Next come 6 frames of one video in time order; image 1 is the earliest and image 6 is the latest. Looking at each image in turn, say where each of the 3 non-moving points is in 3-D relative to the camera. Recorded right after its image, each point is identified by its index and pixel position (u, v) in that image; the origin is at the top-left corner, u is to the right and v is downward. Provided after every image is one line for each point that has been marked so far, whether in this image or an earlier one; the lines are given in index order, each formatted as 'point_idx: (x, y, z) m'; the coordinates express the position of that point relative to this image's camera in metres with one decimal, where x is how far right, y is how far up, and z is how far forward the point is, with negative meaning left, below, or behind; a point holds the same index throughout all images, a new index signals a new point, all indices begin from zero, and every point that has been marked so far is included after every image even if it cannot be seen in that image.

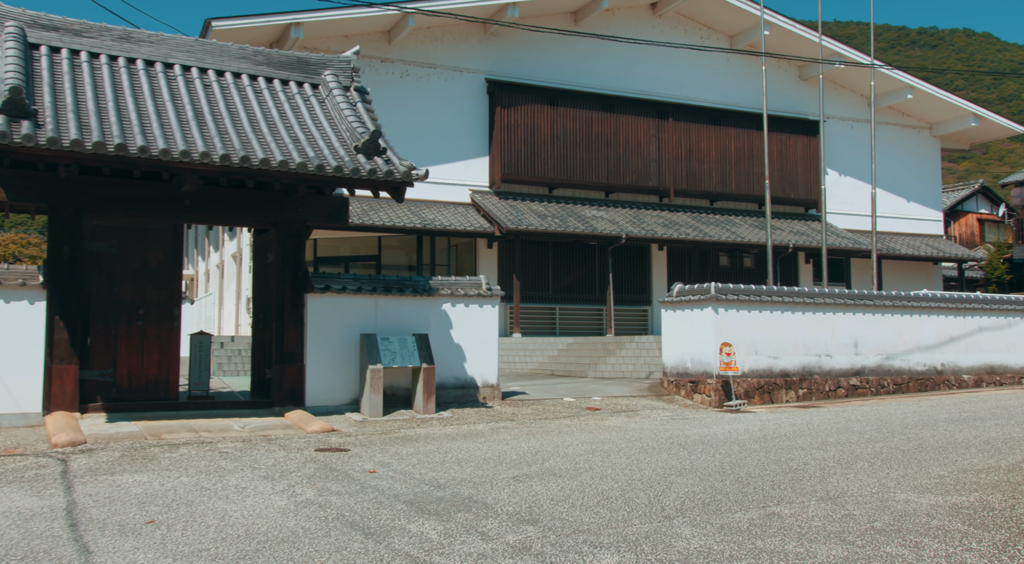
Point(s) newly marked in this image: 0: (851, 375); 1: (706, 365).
0: (+5.0, -1.4, +12.5) m
1: (+2.7, -1.2, +11.7) m
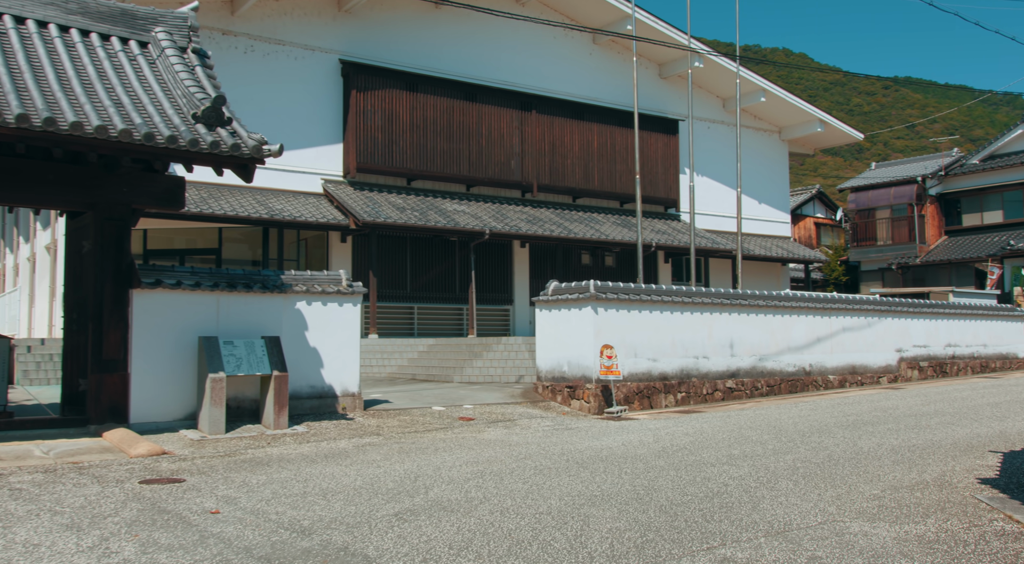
0: (+3.1, -1.4, +12.2) m
1: (+0.9, -1.1, +11.0) m
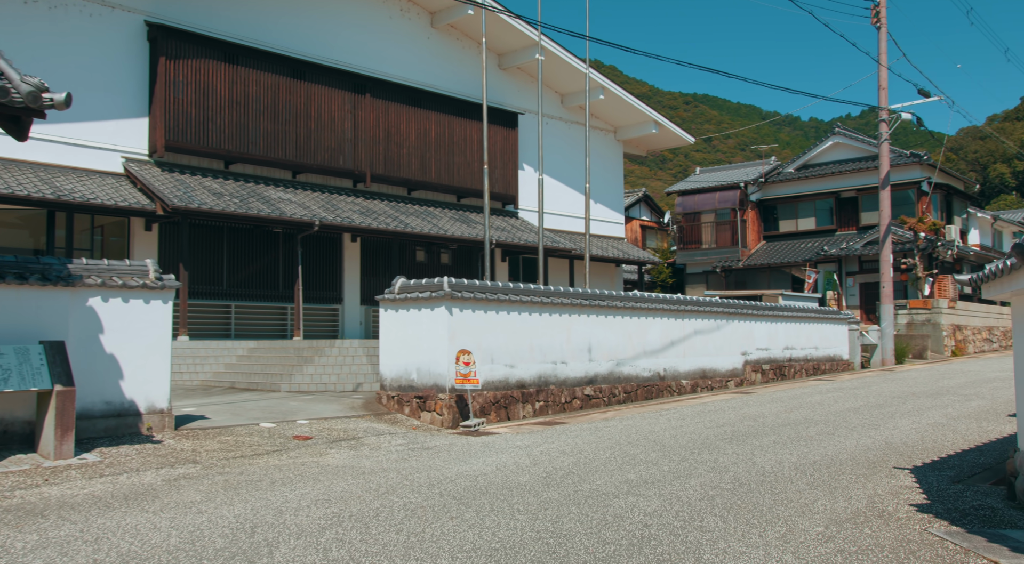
0: (+1.0, -1.4, +11.4) m
1: (-0.9, -1.1, +9.8) m
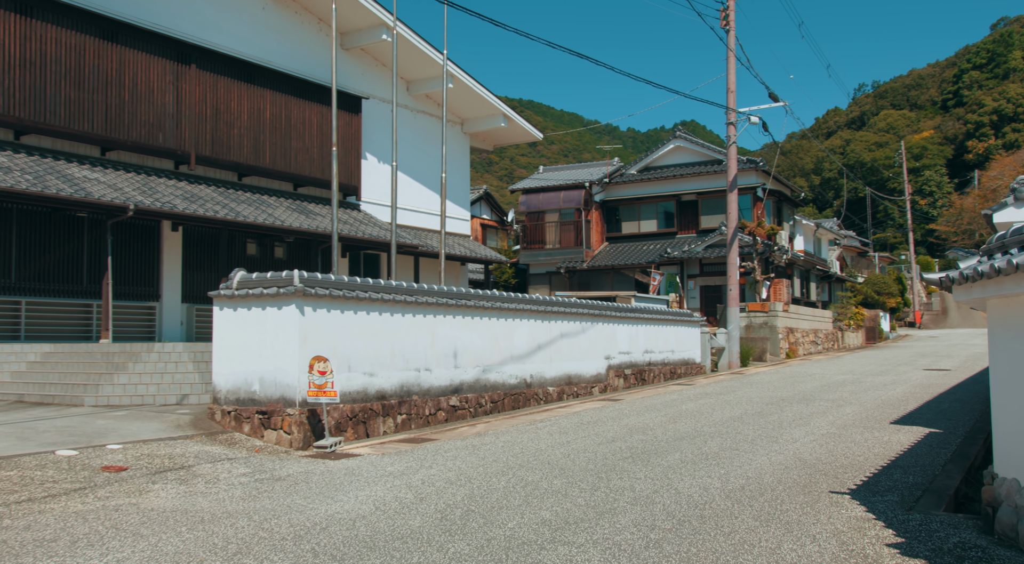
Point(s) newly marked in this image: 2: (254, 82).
0: (-0.8, -1.4, +10.3) m
1: (-2.2, -1.0, +8.3) m
2: (-5.3, +4.1, +17.7) m
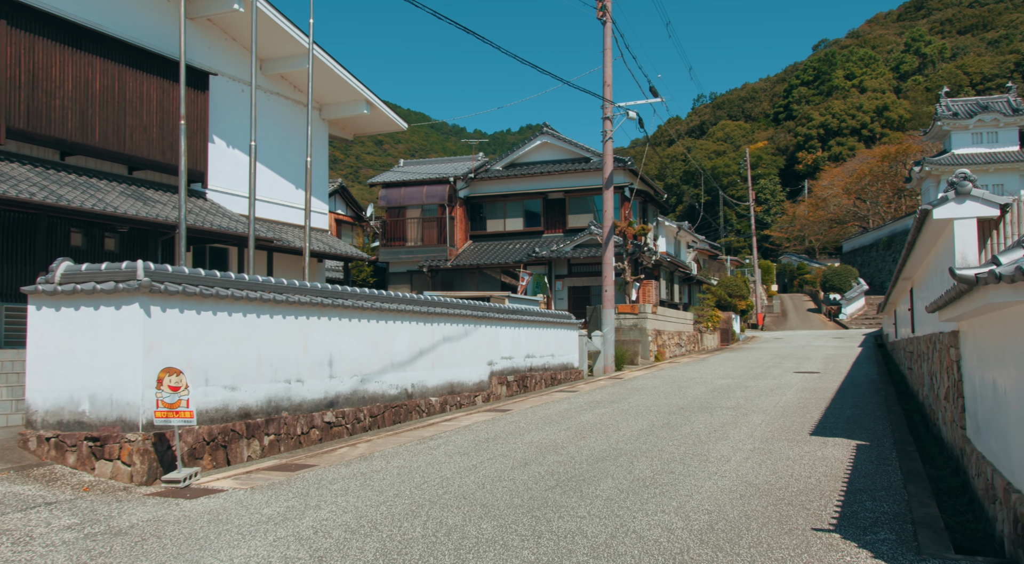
0: (-2.0, -1.3, +8.8) m
1: (-3.0, -1.0, +6.6) m
2: (-7.7, +4.2, +15.3) m
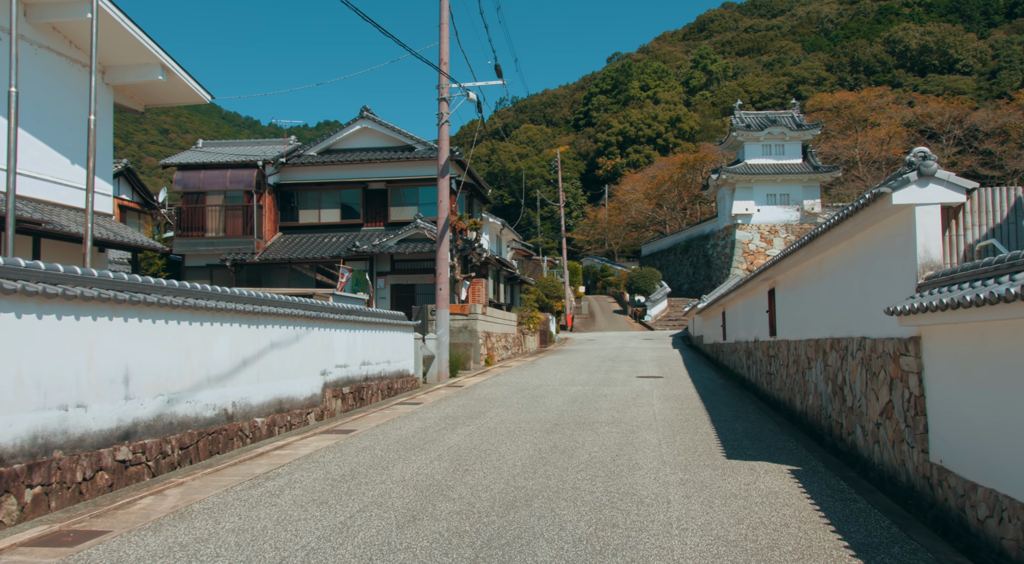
0: (-3.0, -1.2, +6.5) m
1: (-3.6, -0.9, +4.1) m
2: (-10.1, +4.4, +11.4) m
